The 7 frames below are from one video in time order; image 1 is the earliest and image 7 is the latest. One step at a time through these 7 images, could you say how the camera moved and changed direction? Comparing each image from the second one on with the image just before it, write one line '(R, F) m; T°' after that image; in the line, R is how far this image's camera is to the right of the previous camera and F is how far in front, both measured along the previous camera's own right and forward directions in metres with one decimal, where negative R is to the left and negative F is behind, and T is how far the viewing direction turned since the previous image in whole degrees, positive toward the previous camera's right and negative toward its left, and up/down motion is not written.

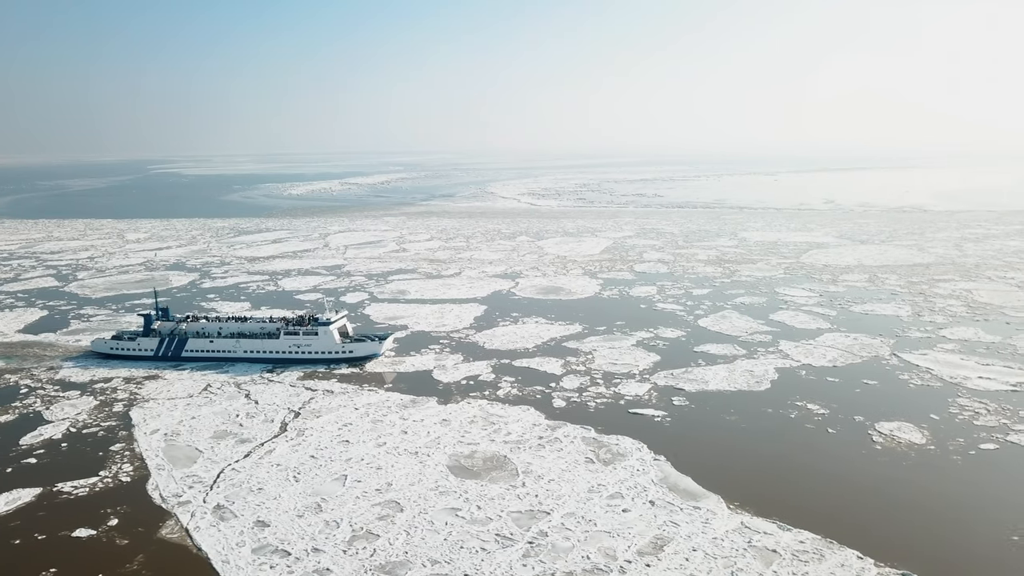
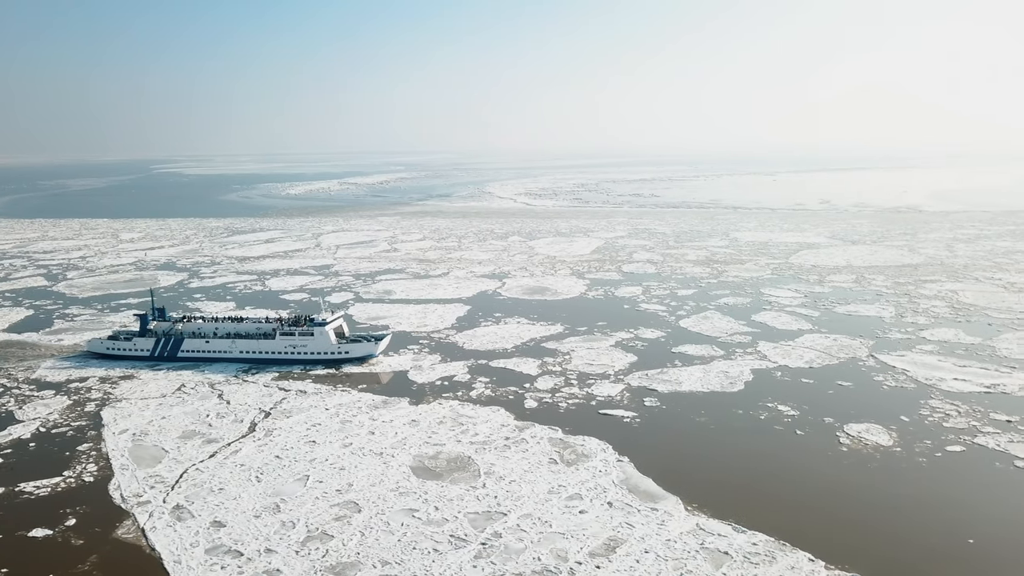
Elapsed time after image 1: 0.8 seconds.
(+0.6, 0.0) m; 0°
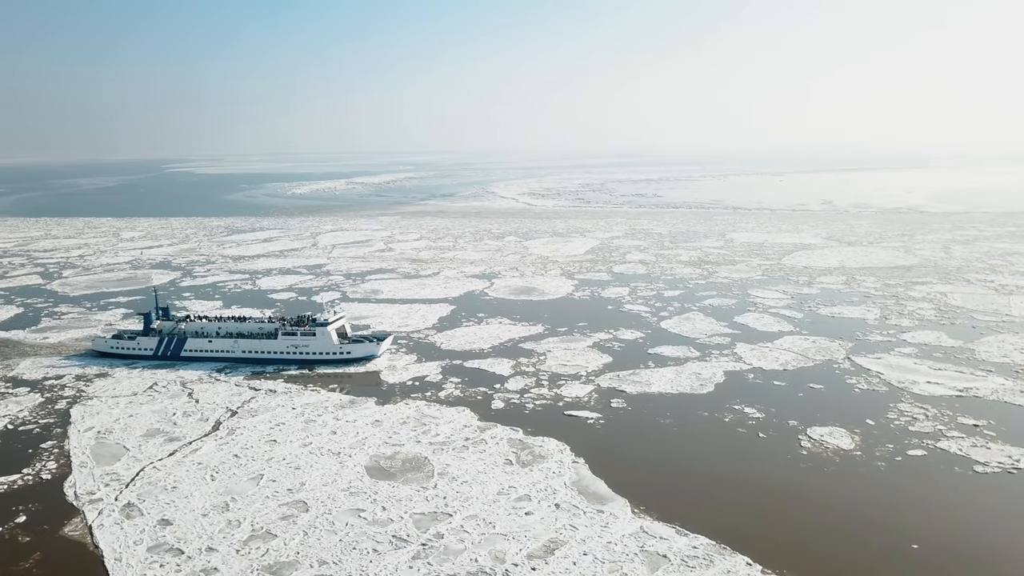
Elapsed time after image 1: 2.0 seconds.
(+0.8, 0.0) m; 0°
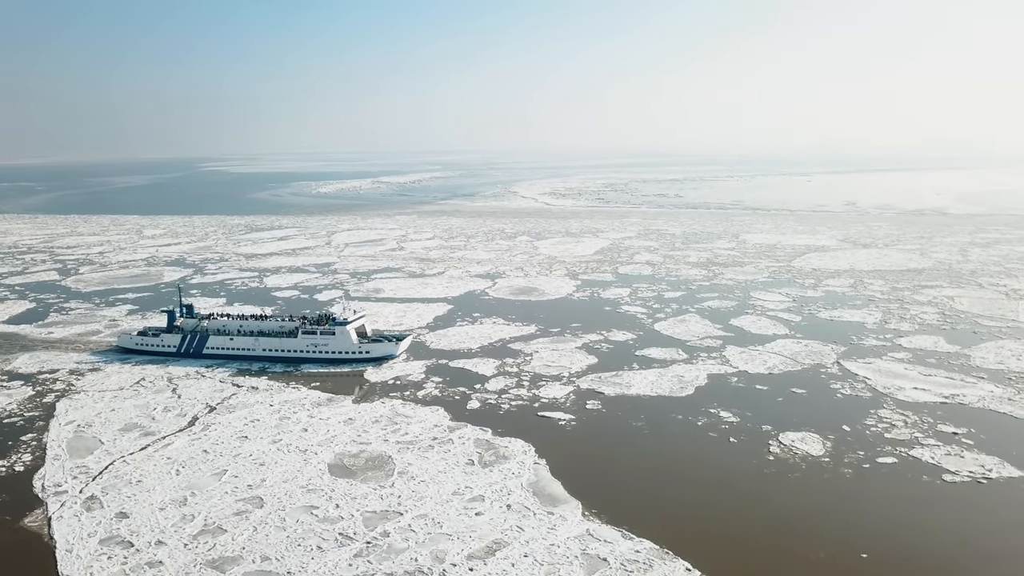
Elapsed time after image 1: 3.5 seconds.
(+1.0, 0.0) m; -2°
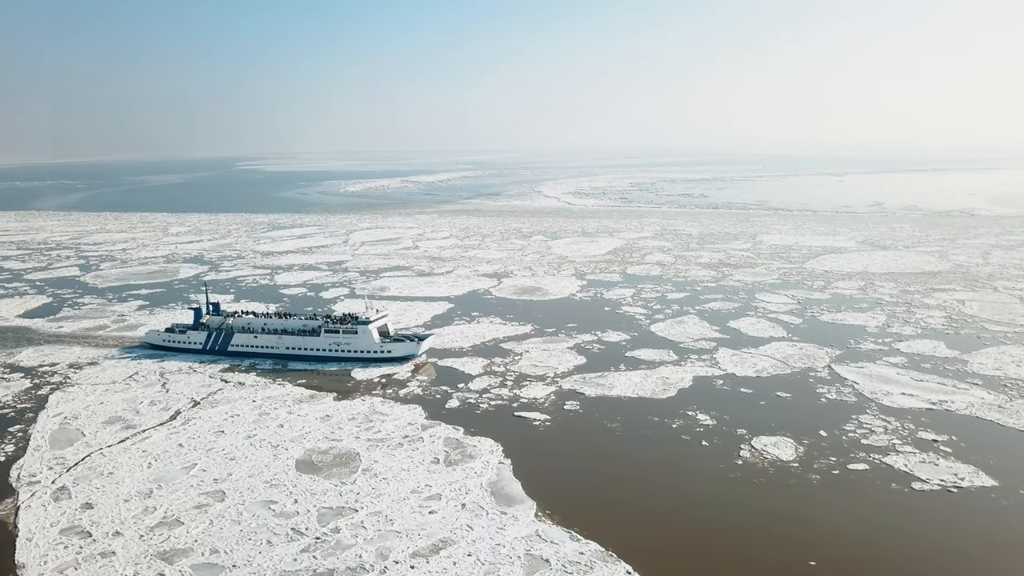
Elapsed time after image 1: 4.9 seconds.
(+1.0, 0.0) m; -2°
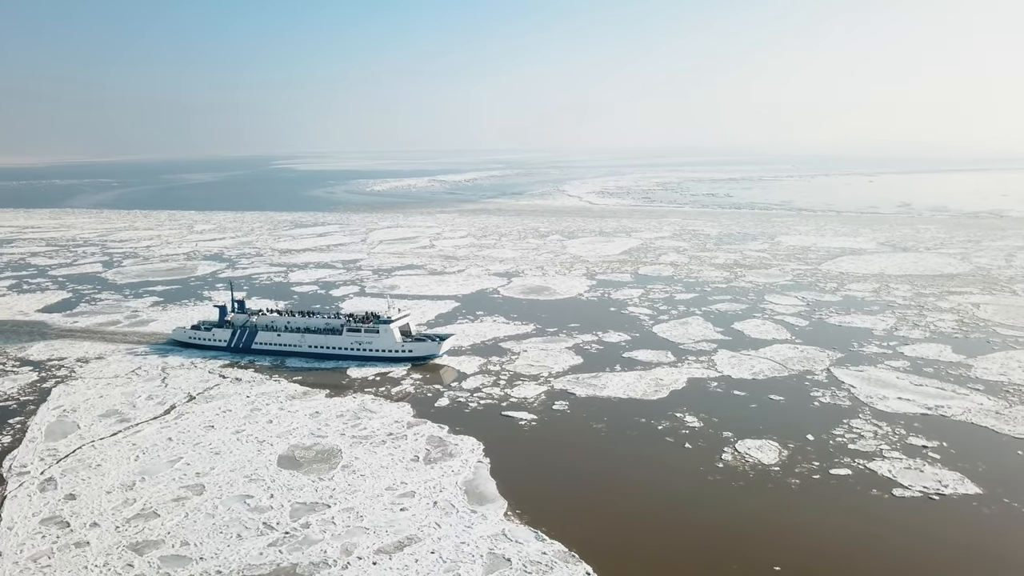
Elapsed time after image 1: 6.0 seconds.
(+0.7, 0.0) m; -2°
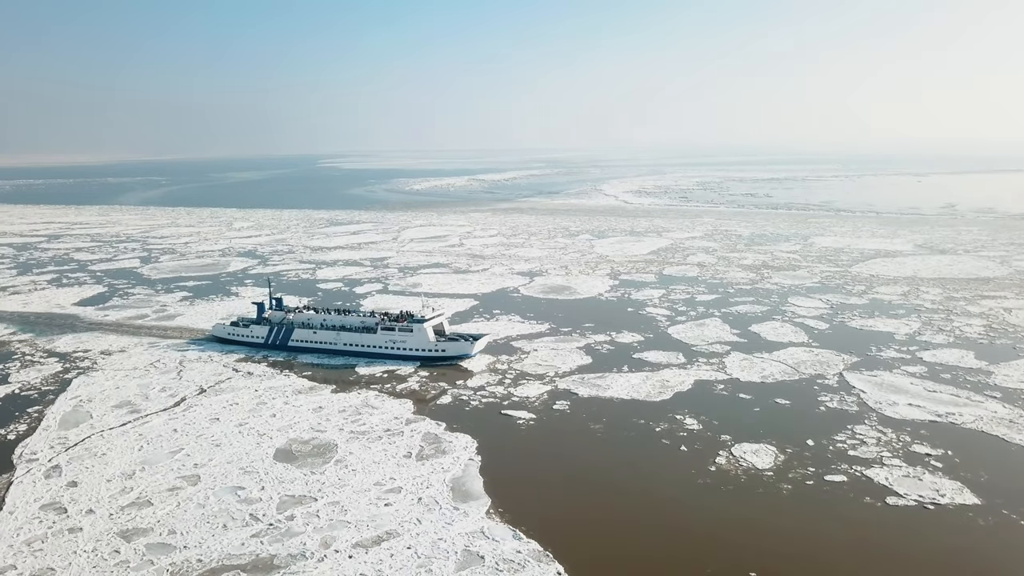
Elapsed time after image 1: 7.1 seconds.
(+0.7, 0.0) m; -3°
